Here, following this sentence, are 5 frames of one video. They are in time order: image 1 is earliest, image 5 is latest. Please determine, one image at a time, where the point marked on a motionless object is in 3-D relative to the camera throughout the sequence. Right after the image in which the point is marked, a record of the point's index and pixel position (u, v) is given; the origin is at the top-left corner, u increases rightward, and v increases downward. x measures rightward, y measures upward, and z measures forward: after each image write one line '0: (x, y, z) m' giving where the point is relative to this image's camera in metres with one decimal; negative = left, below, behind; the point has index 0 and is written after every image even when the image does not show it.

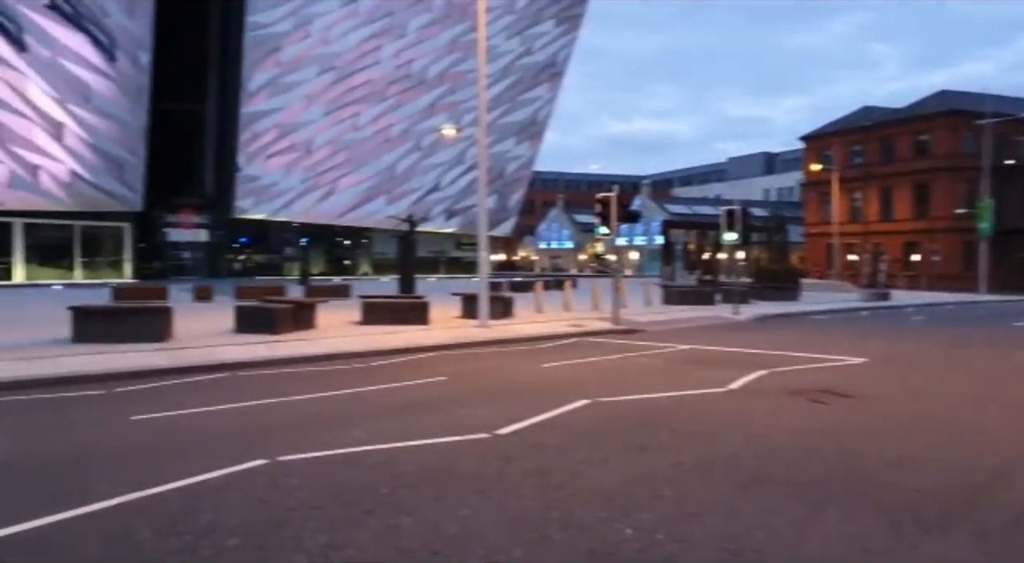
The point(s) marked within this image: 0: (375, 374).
0: (-2.5, -1.7, +14.3) m
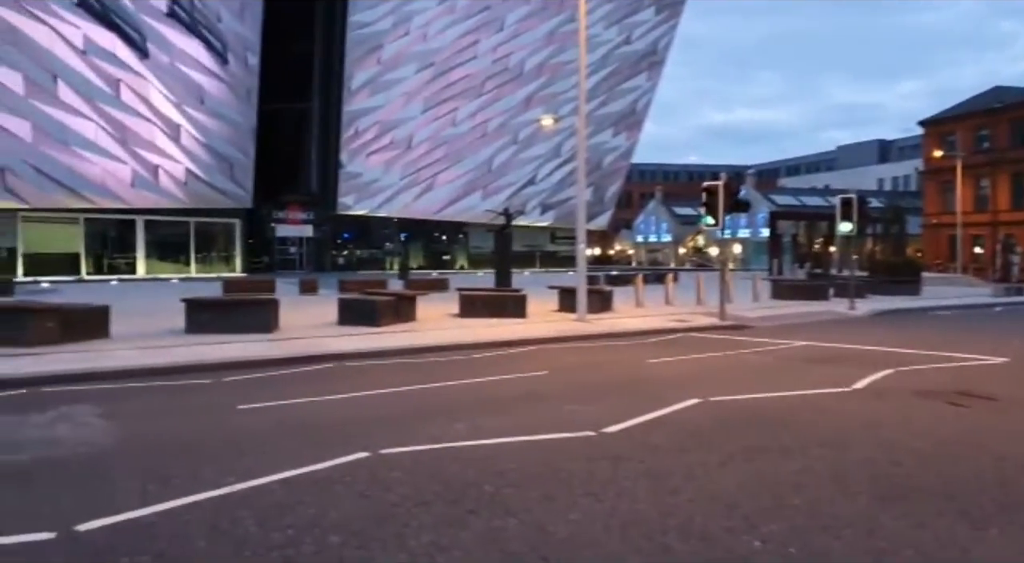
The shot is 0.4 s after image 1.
0: (-0.7, -1.5, +14.1) m
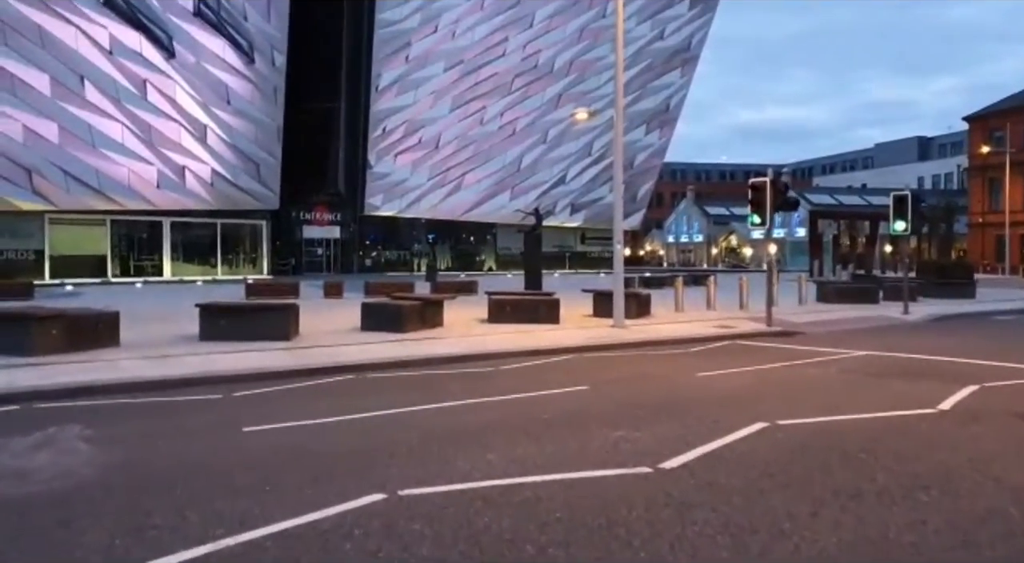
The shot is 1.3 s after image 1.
0: (-0.1, -1.6, +12.9) m
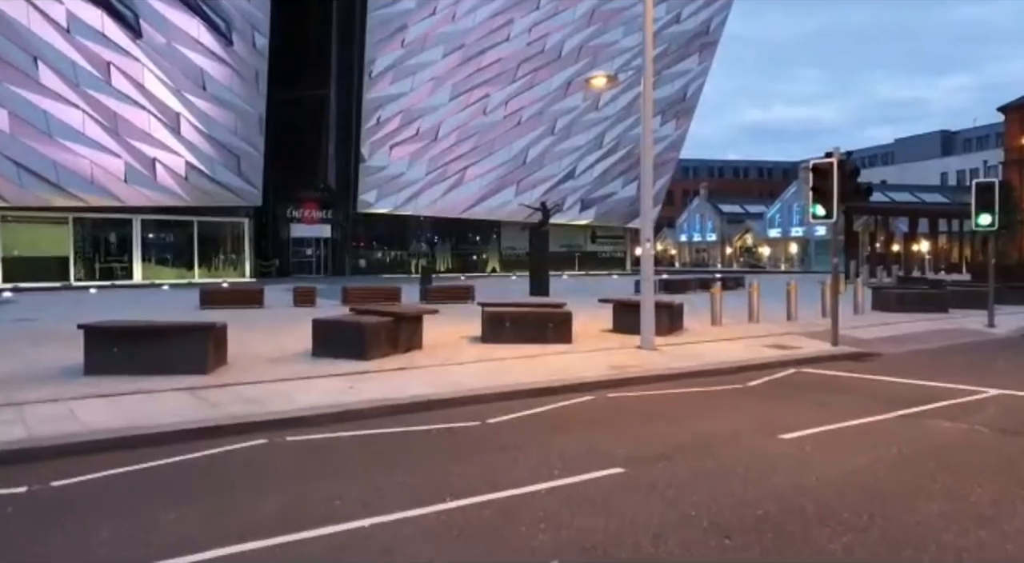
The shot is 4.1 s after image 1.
0: (-0.2, -1.8, +8.5) m
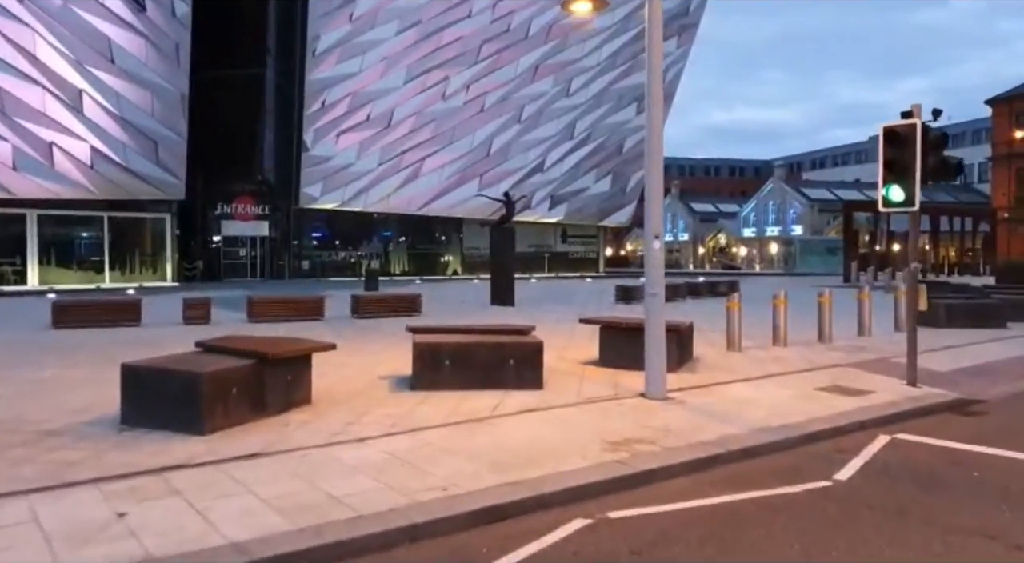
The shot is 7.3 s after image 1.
0: (-0.6, -2.0, +3.1) m
